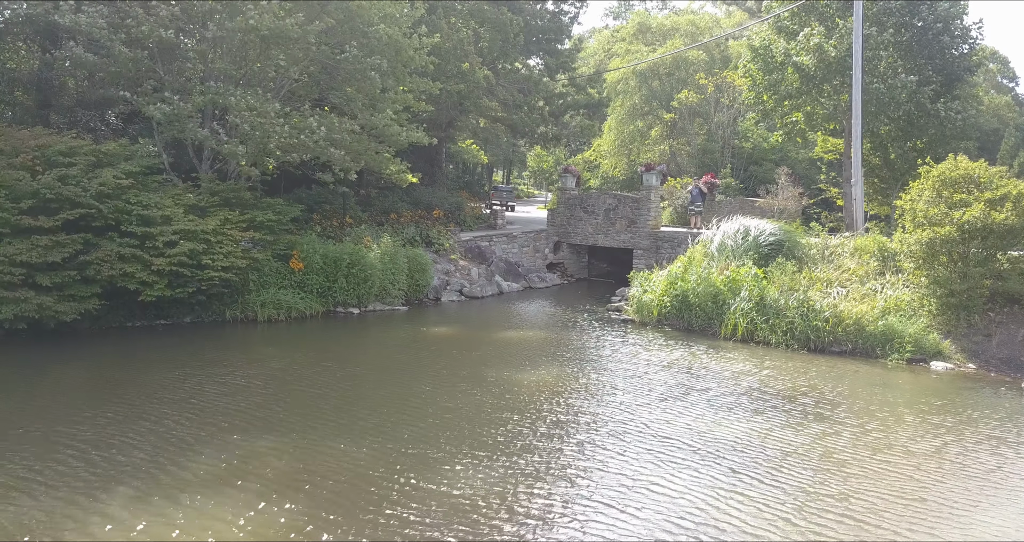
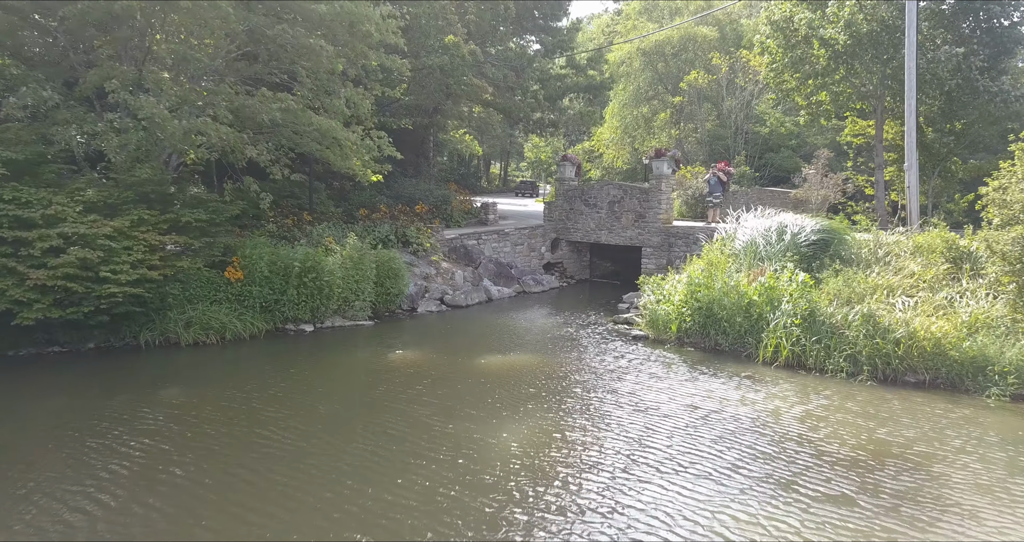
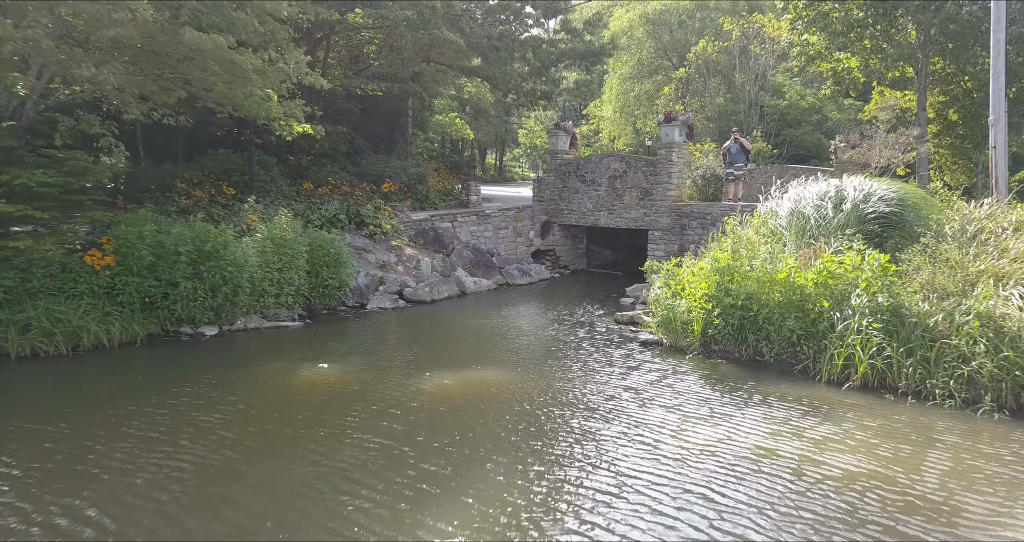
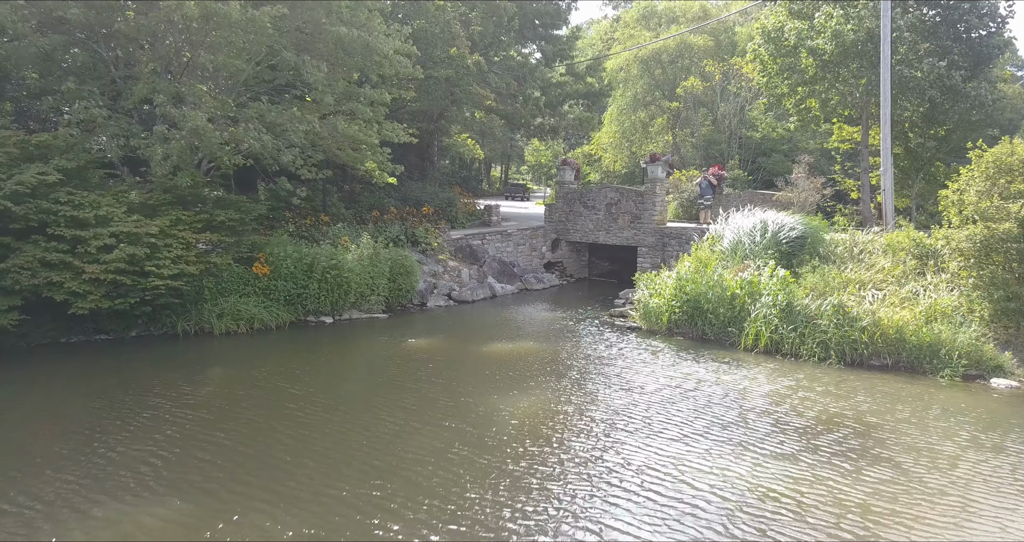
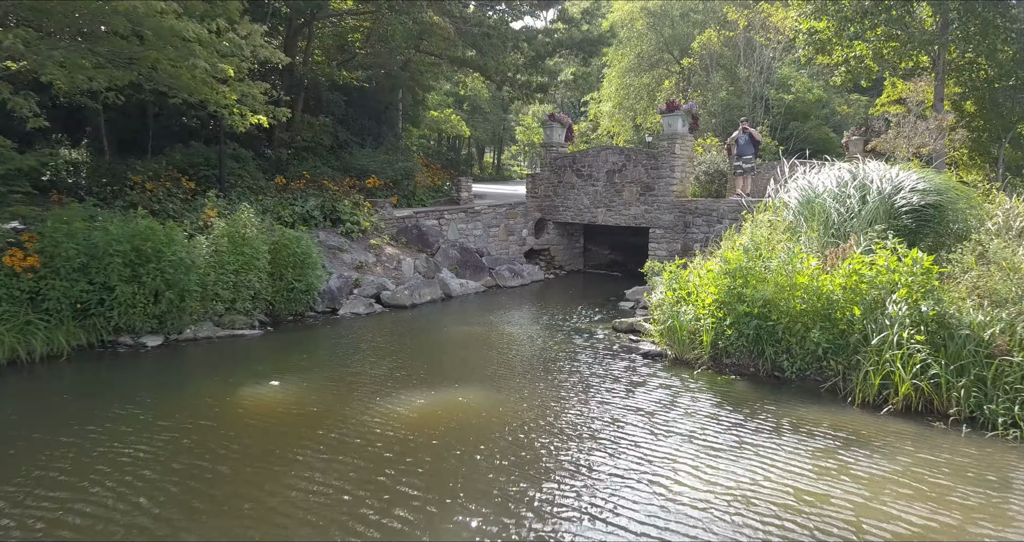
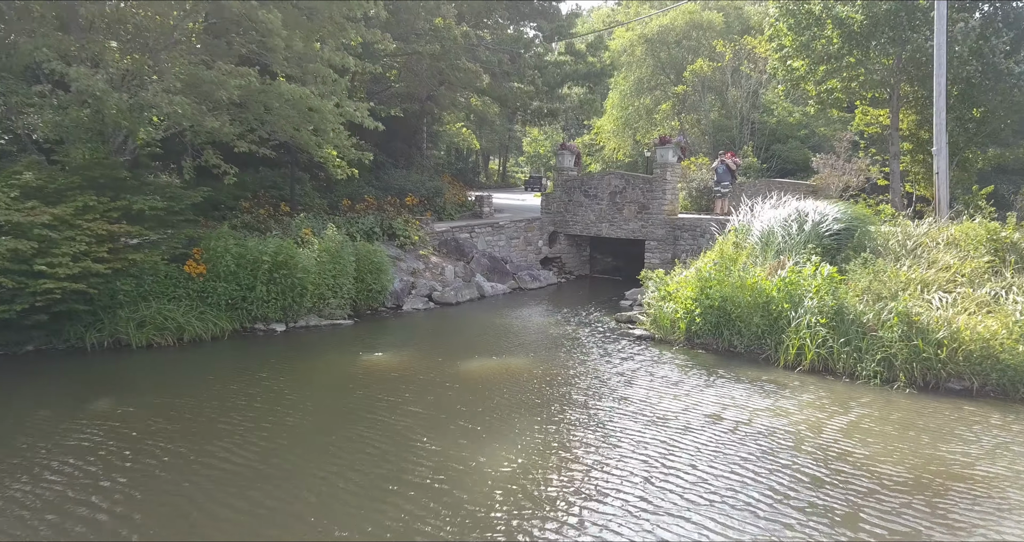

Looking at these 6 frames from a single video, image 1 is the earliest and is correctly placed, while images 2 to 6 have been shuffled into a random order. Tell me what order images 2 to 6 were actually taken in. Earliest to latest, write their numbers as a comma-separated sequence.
4, 2, 6, 3, 5
